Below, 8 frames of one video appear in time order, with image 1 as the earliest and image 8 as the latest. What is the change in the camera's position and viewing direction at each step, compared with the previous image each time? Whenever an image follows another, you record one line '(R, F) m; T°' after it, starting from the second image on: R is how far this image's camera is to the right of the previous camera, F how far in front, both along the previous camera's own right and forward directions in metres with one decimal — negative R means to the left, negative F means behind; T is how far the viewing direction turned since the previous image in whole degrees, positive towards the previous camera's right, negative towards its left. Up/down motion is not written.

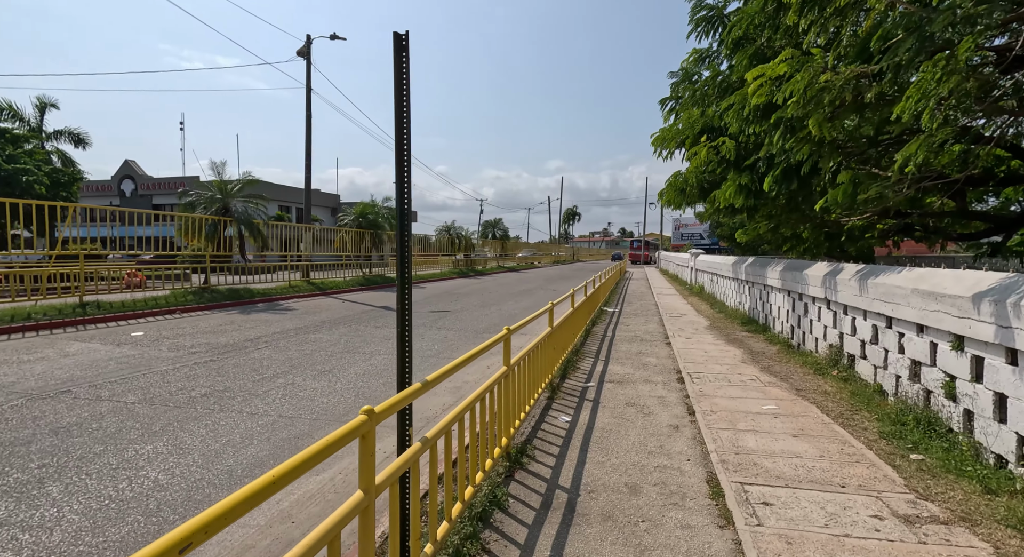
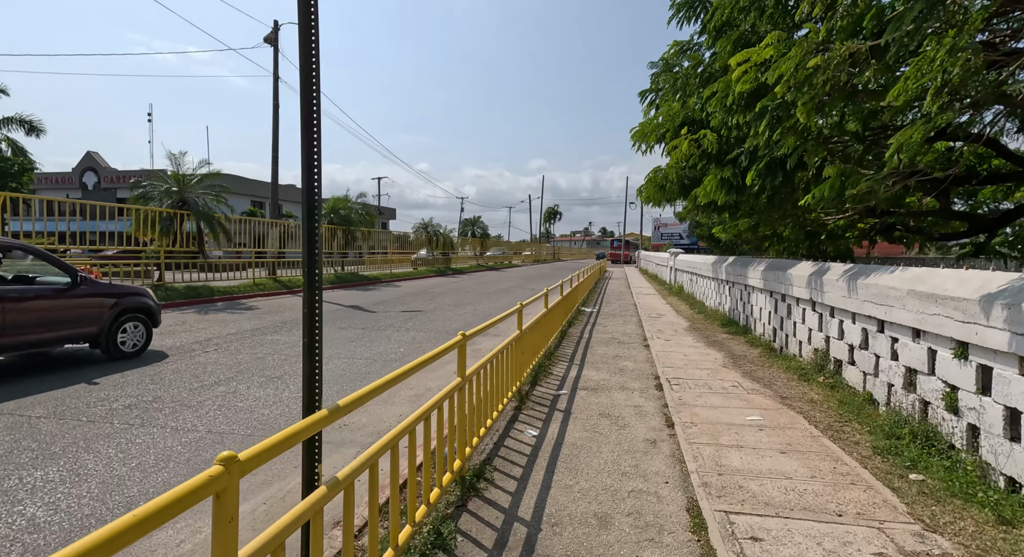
(+0.2, +0.5) m; +2°
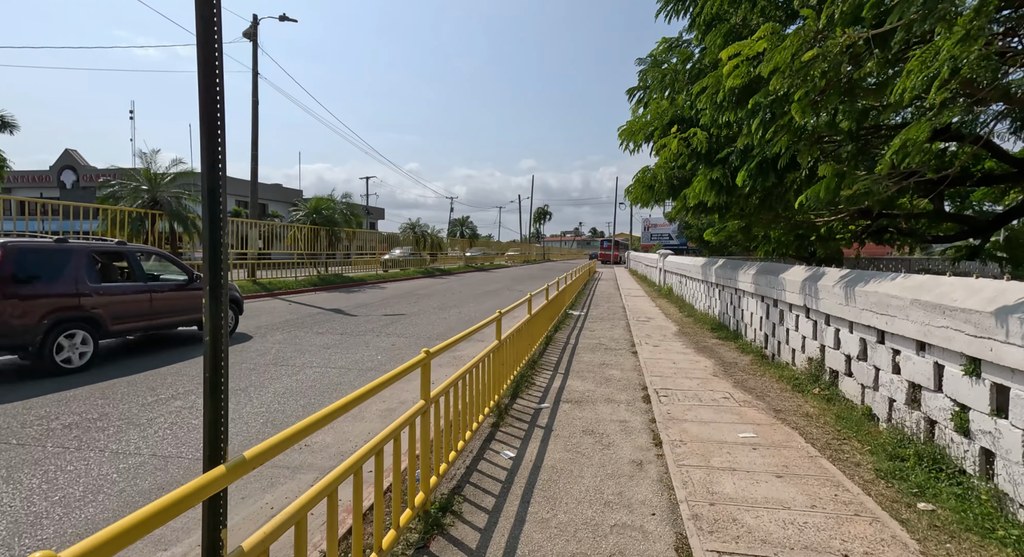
(+0.1, +0.3) m; +1°
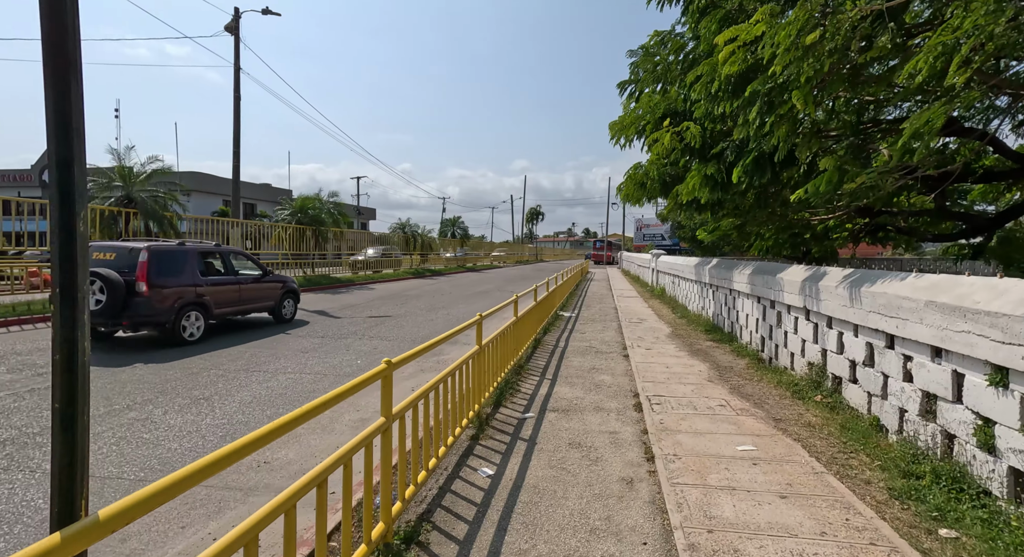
(+0.1, +0.3) m; +1°
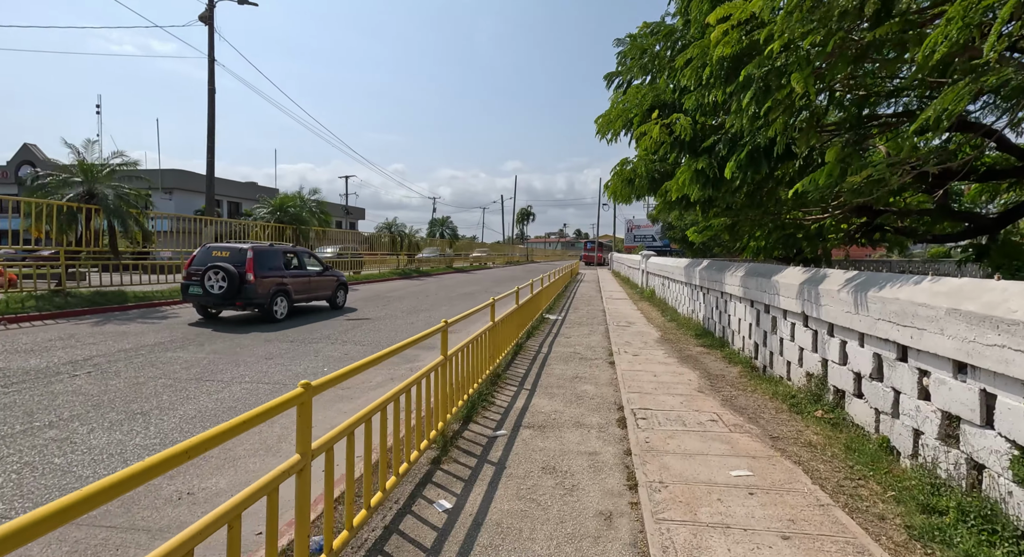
(+0.2, +0.5) m; +1°
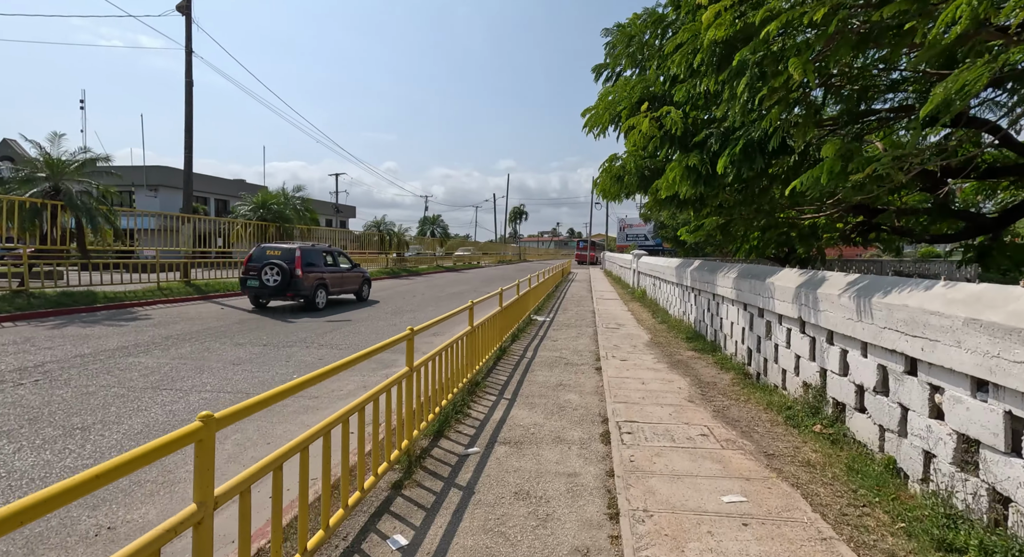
(+0.2, +0.3) m; +1°
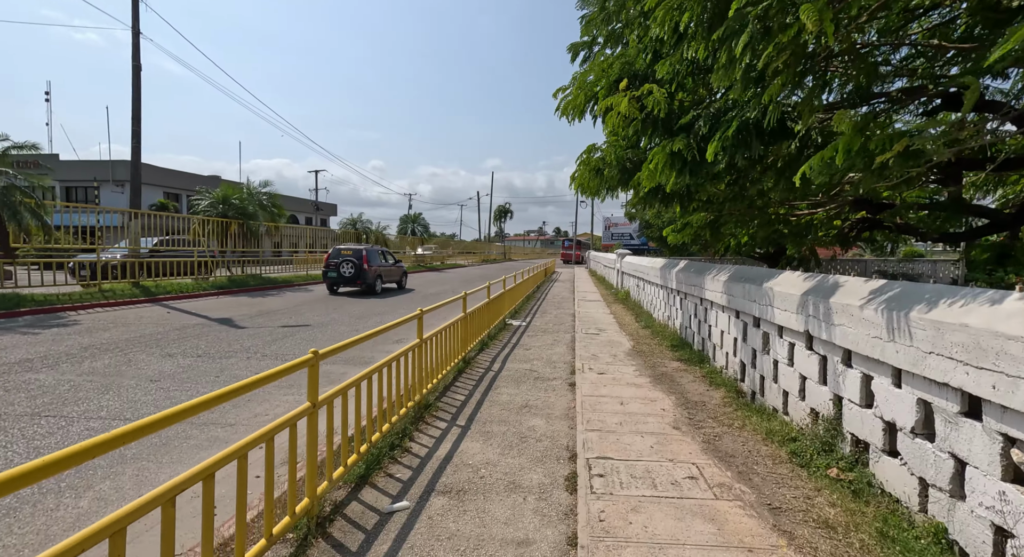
(+0.3, +0.8) m; +2°
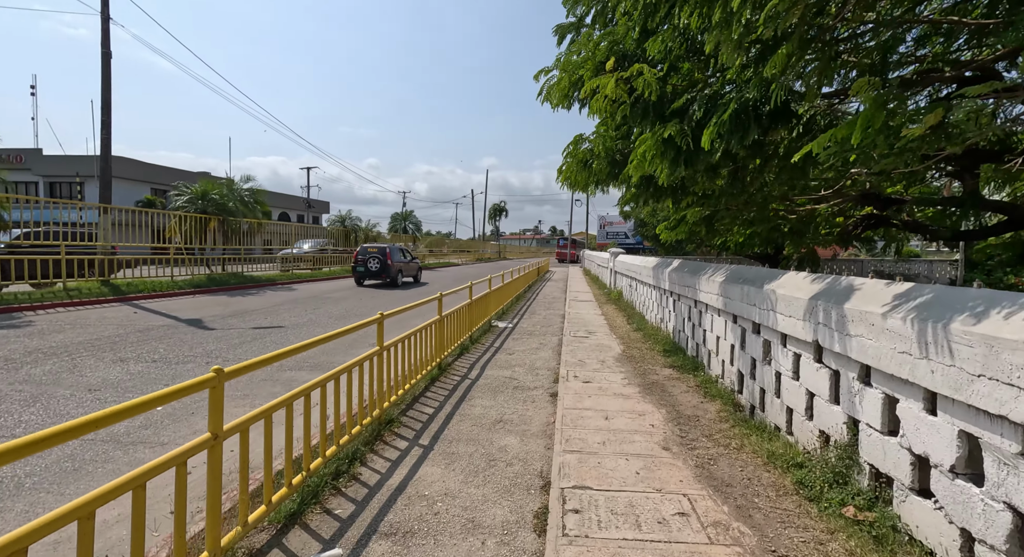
(+0.2, +0.5) m; 0°
